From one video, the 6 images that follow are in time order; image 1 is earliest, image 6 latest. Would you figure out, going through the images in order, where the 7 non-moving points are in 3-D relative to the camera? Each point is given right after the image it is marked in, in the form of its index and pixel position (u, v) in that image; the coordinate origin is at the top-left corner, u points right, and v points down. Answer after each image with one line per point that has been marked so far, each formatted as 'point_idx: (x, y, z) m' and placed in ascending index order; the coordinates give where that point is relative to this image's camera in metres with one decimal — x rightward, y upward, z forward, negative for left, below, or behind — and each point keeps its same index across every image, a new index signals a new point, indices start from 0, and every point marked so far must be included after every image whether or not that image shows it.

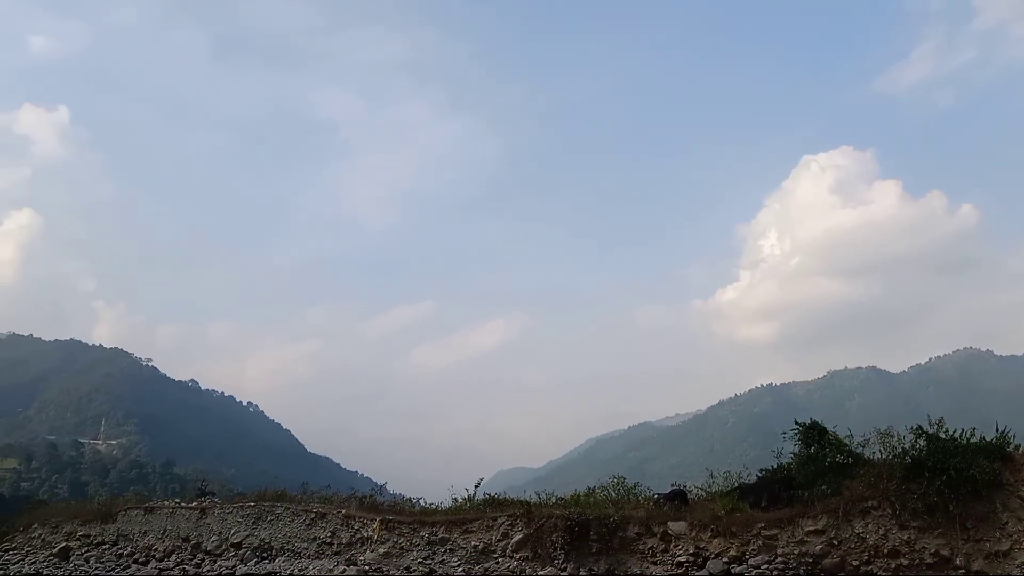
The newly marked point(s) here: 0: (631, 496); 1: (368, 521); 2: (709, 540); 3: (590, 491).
0: (+2.8, -4.9, +19.2) m
1: (-3.5, -5.6, +19.9) m
2: (+4.1, -5.2, +16.8) m
3: (+1.9, -4.9, +19.6) m
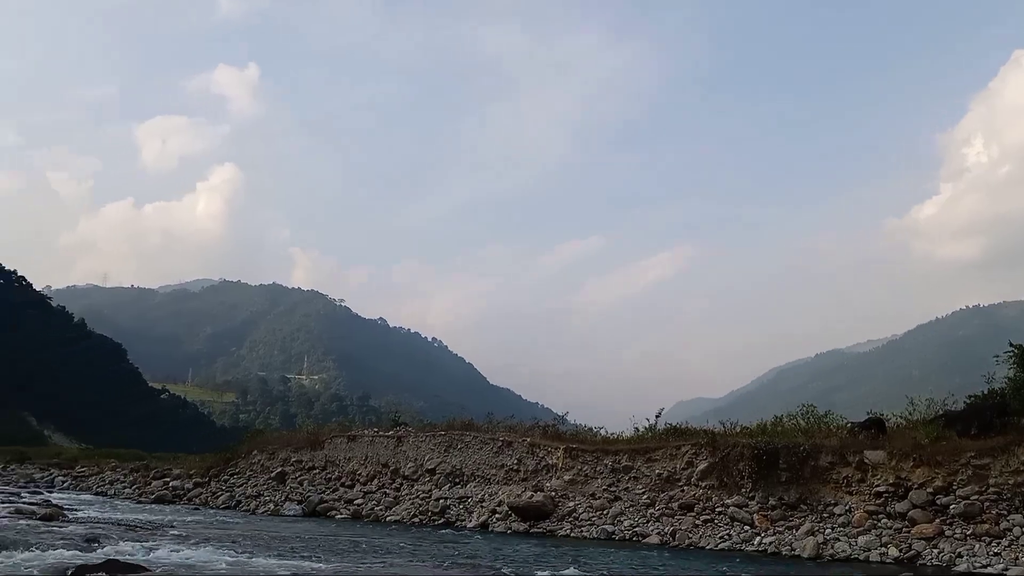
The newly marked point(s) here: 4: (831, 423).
0: (+7.0, -3.1, +18.5) m
1: (+1.0, -4.0, +20.4) m
2: (+7.8, -3.6, +16.0) m
3: (+6.2, -3.1, +19.1) m
4: (+7.3, -3.1, +18.6) m
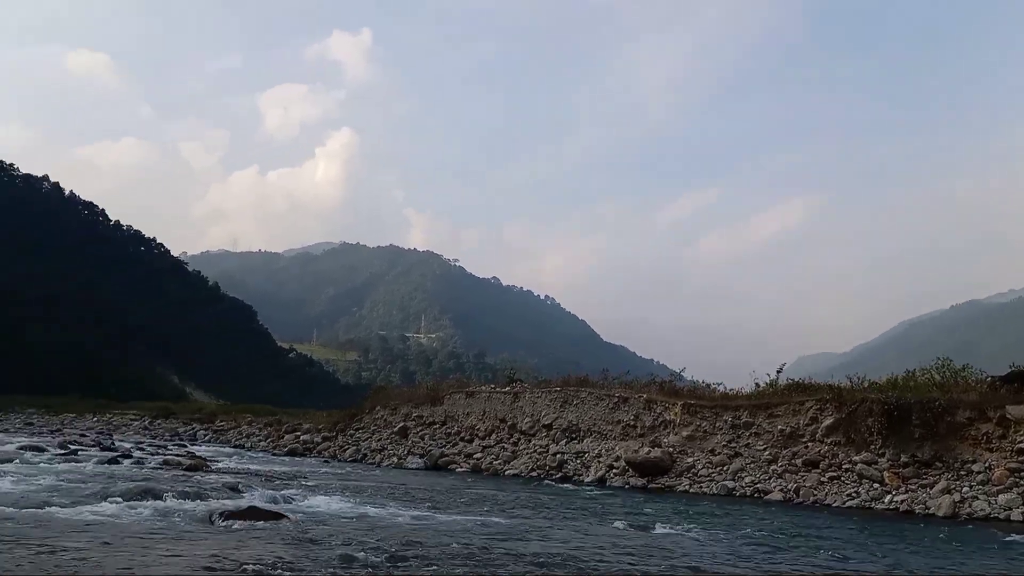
0: (+9.6, -2.0, +17.6) m
1: (+3.9, -2.9, +20.2) m
2: (+10.1, -2.5, +15.0) m
3: (+8.9, -2.0, +18.3) m
4: (+9.9, -2.0, +17.7) m
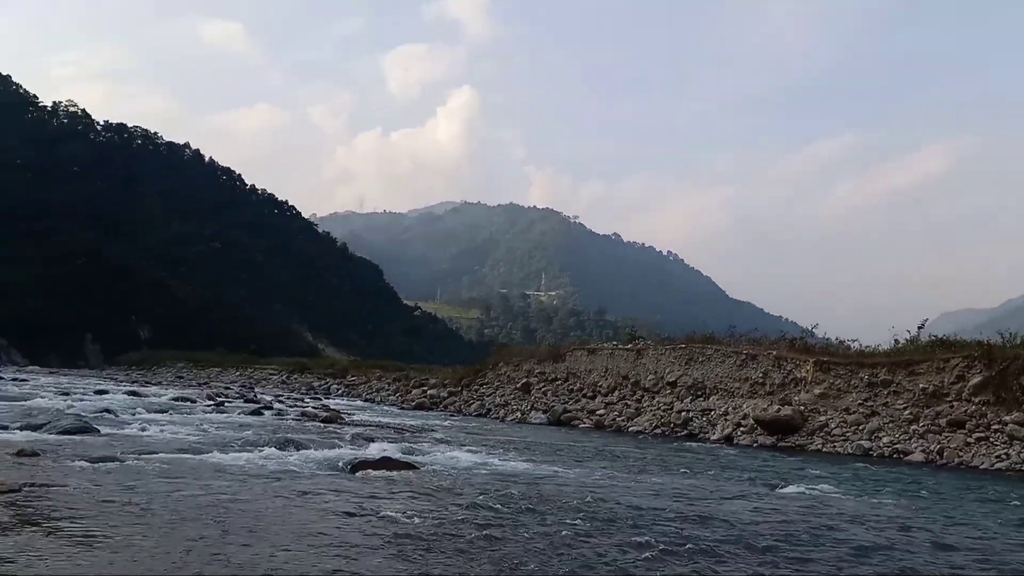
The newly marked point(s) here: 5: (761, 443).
0: (+12.2, -1.0, +16.2) m
1: (+6.9, -1.8, +19.6) m
2: (+12.3, -1.6, +13.6) m
3: (+11.5, -0.9, +17.0) m
4: (+12.5, -0.9, +16.3) m
5: (+5.5, -3.4, +18.1) m
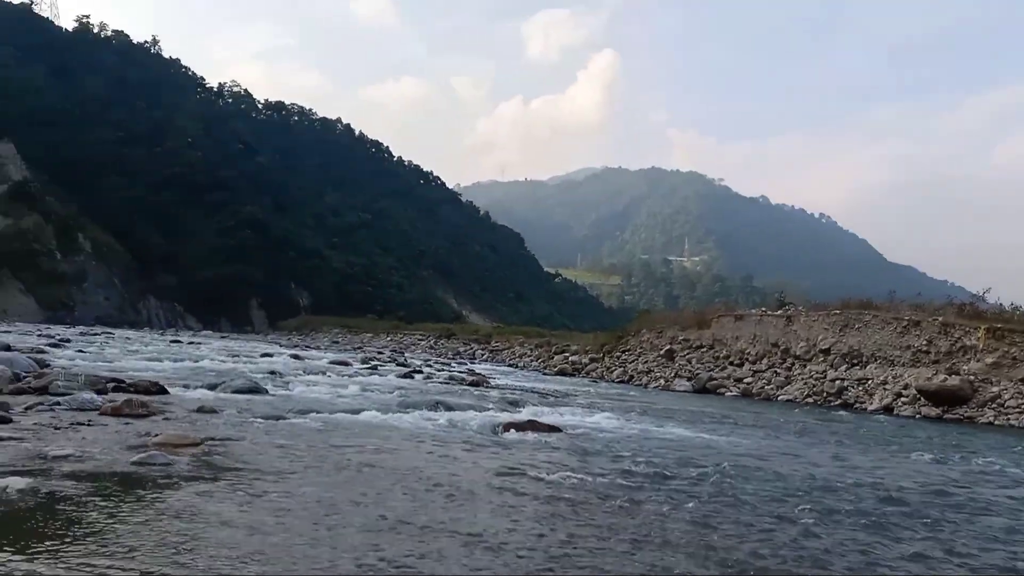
0: (+14.9, -0.2, +14.1) m
1: (+10.2, -1.0, +18.3) m
2: (+14.7, -1.0, +11.5) m
3: (+14.4, -0.1, +15.0) m
4: (+15.2, -0.2, +14.1) m
5: (+8.7, -2.7, +17.1) m
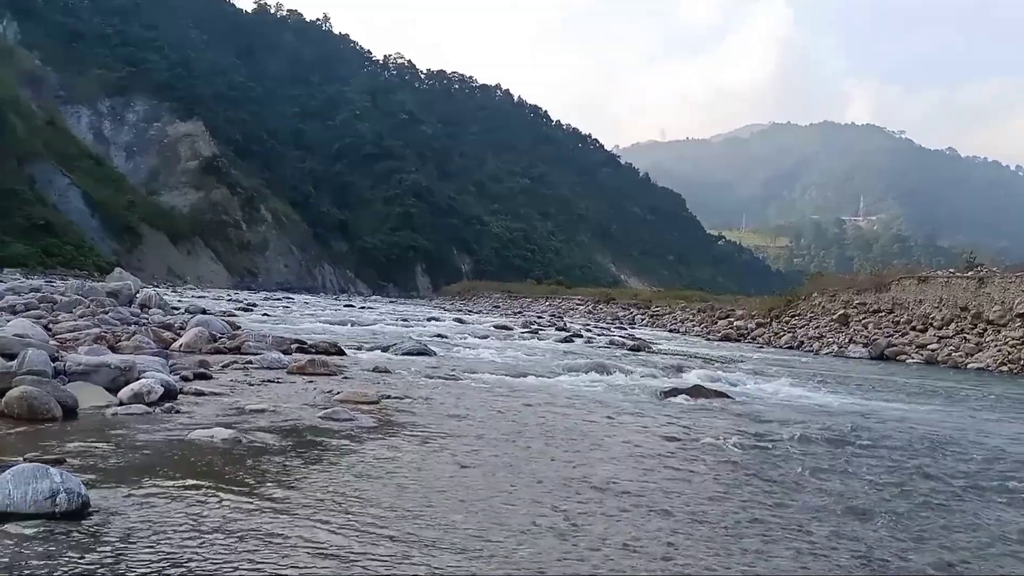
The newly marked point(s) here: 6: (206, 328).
0: (+17.6, +0.5, +11.3) m
1: (+13.7, -0.1, +16.3) m
2: (+17.0, -0.3, +8.8) m
3: (+17.3, +0.6, +12.3) m
4: (+17.9, +0.6, +11.3) m
5: (+12.0, -1.8, +15.4) m
6: (-7.0, -0.9, +18.6) m
